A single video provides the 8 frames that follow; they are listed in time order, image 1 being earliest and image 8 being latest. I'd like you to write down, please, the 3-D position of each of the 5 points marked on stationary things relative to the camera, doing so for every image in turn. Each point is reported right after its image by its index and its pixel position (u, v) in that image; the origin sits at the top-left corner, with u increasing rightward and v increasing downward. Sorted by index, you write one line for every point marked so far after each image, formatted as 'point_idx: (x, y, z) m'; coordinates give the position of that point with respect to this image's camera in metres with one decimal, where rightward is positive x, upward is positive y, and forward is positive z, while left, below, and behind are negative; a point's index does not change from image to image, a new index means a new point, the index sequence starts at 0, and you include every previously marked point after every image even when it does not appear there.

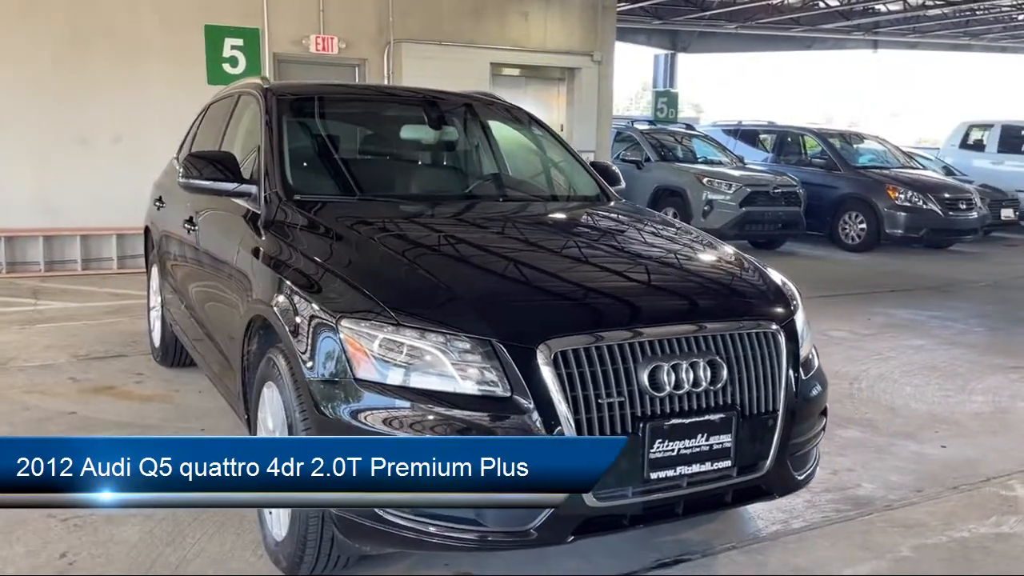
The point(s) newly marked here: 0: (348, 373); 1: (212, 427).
0: (-0.4, -0.2, +2.3) m
1: (-1.4, -0.6, +4.1) m
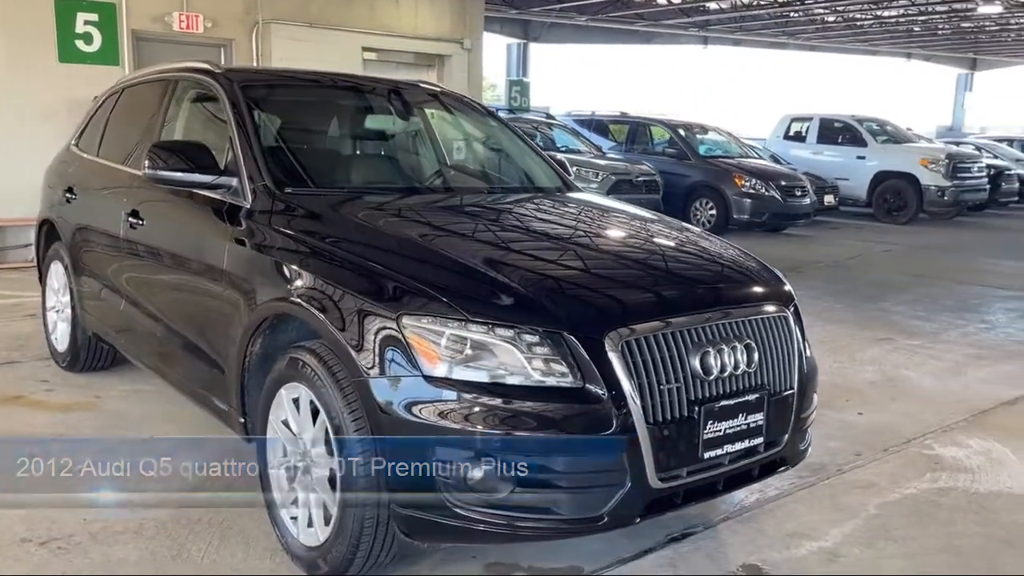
0: (-0.3, -0.2, +2.3) m
1: (-1.6, -0.6, +3.9) m
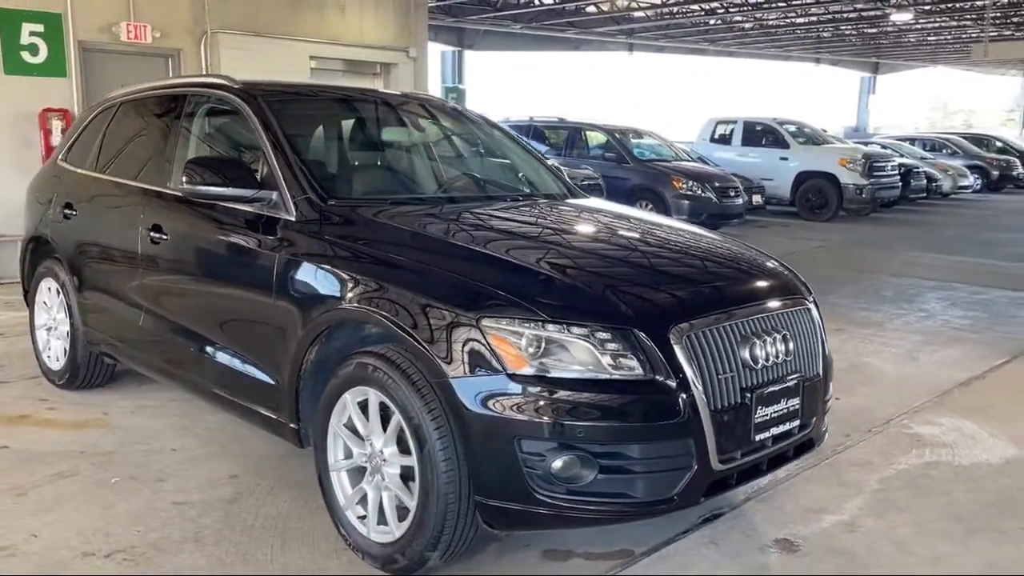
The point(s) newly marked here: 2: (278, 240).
0: (0.0, -0.2, +2.5) m
1: (-1.5, -0.7, +3.9) m
2: (-0.9, +0.2, +3.2) m
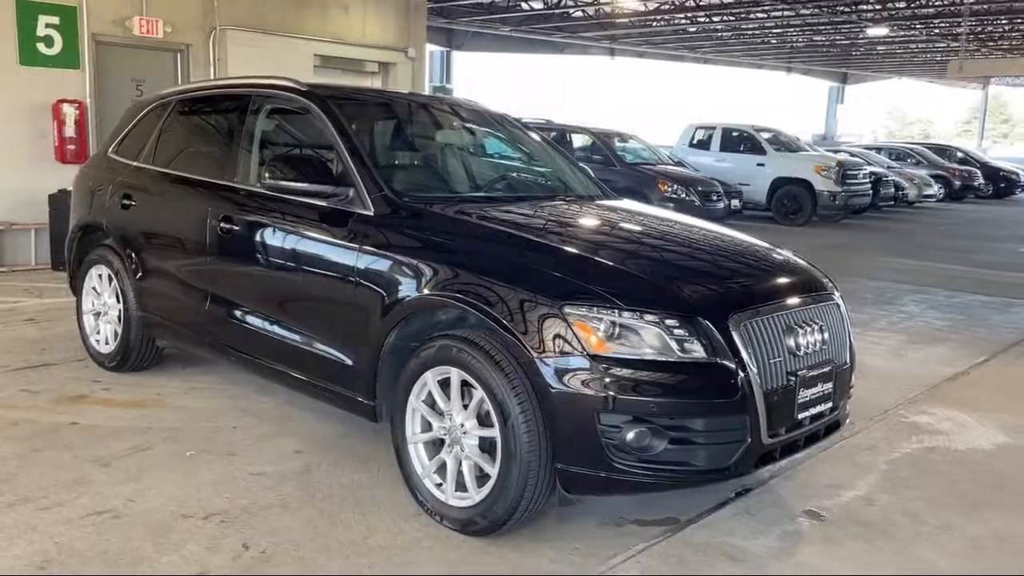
0: (+0.2, -0.2, +2.8) m
1: (-1.3, -0.6, +4.1) m
2: (-0.6, +0.2, +3.5) m
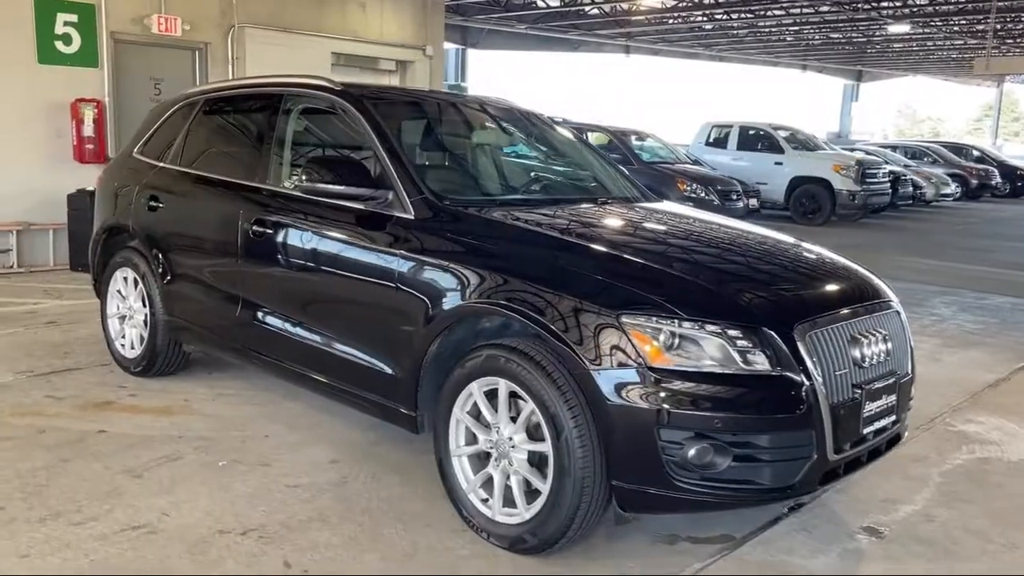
0: (+0.4, -0.2, +2.6) m
1: (-1.1, -0.7, +4.0) m
2: (-0.5, +0.2, +3.4) m
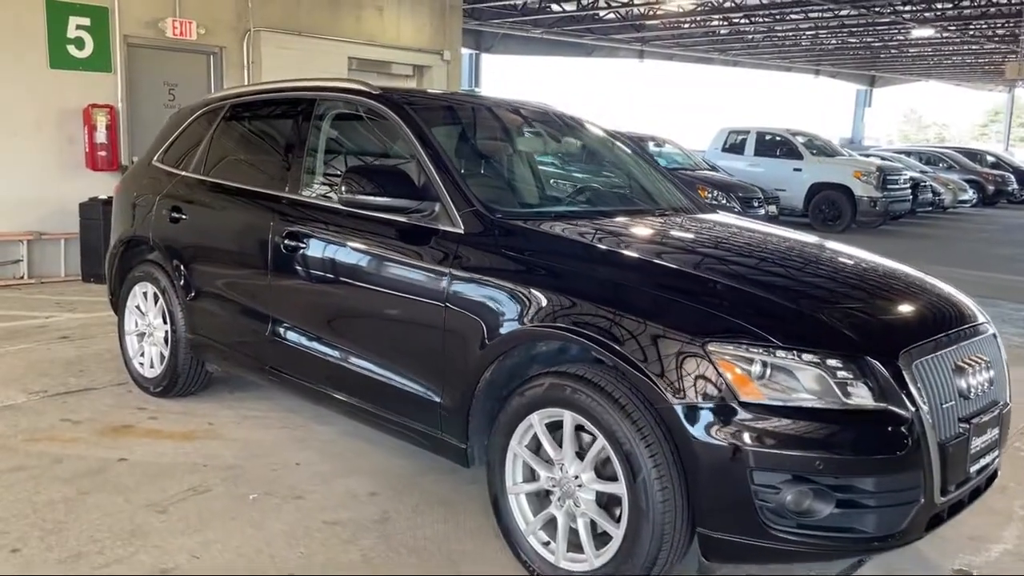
0: (+0.6, -0.3, +2.4) m
1: (-0.9, -0.7, +3.8) m
2: (-0.3, +0.1, +3.1) m
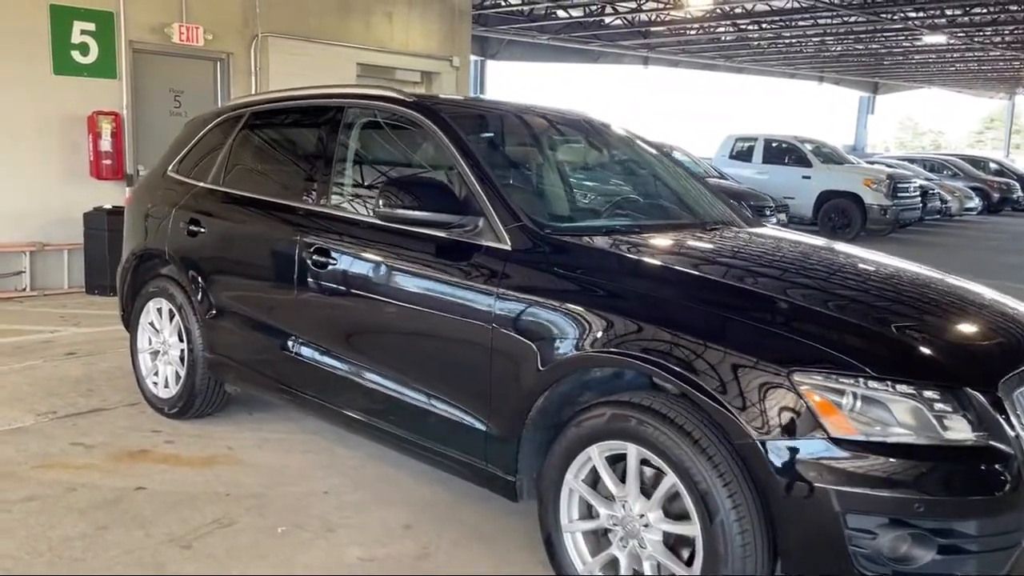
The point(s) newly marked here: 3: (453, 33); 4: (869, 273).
0: (+0.7, -0.4, +2.2) m
1: (-0.7, -0.8, +3.5) m
2: (-0.1, +0.1, +2.9) m
3: (-0.7, +3.2, +10.9) m
4: (+1.3, 0.0, +3.0) m
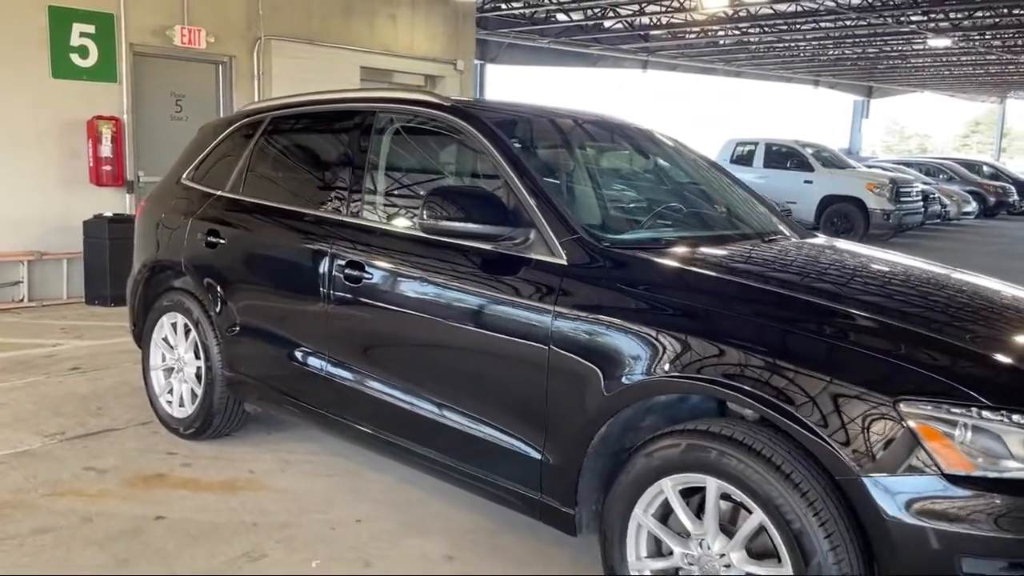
0: (+0.9, -0.4, +2.0) m
1: (-0.6, -0.9, +3.3) m
2: (+0.1, 0.0, +2.7) m
3: (-0.7, +3.1, +10.8) m
4: (+1.5, 0.0, +2.8) m
